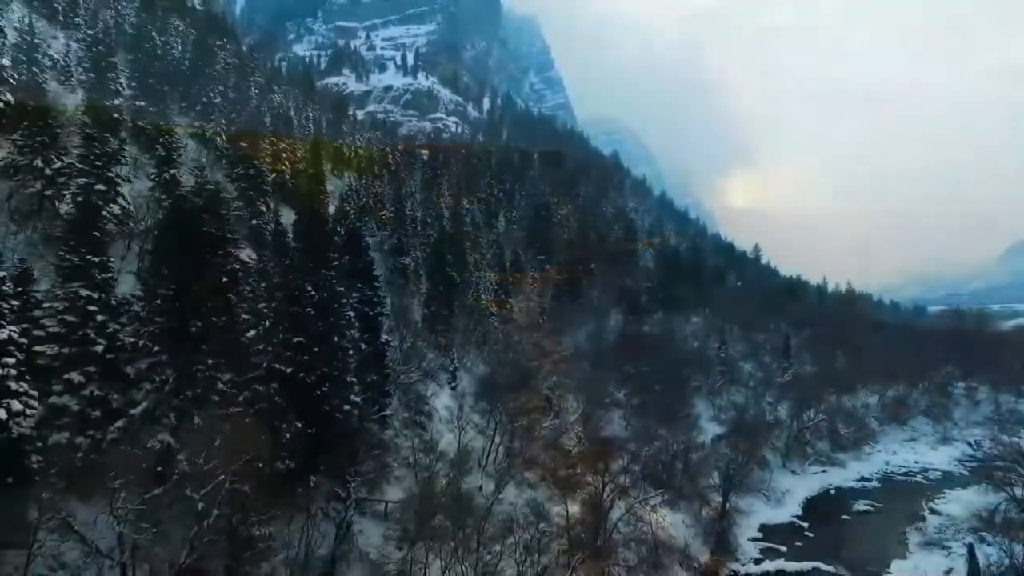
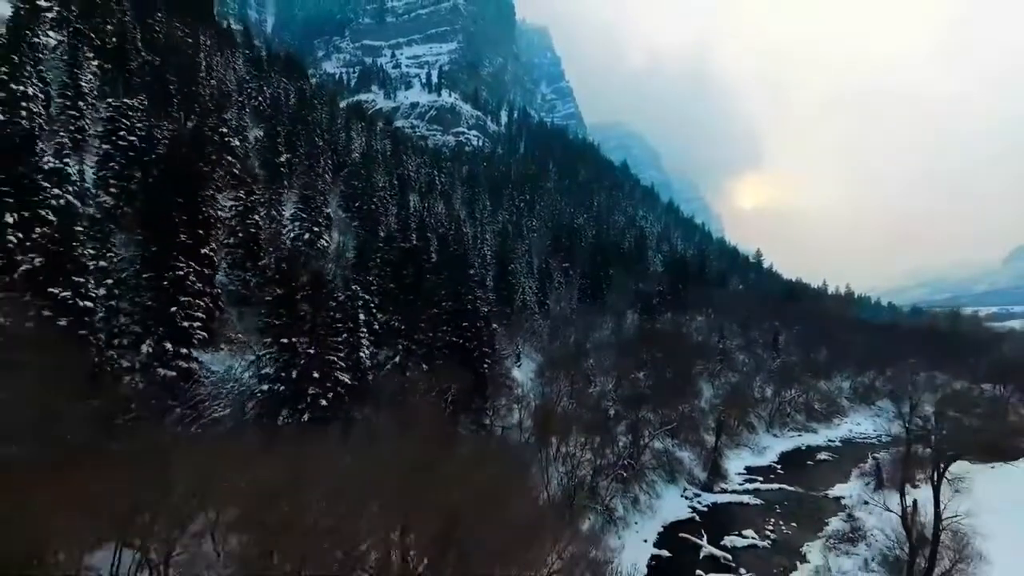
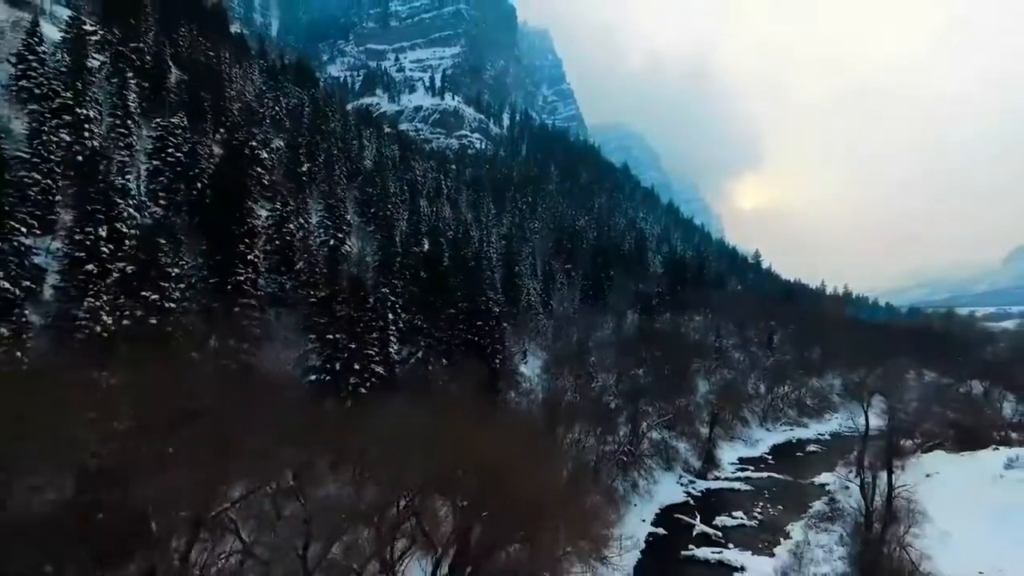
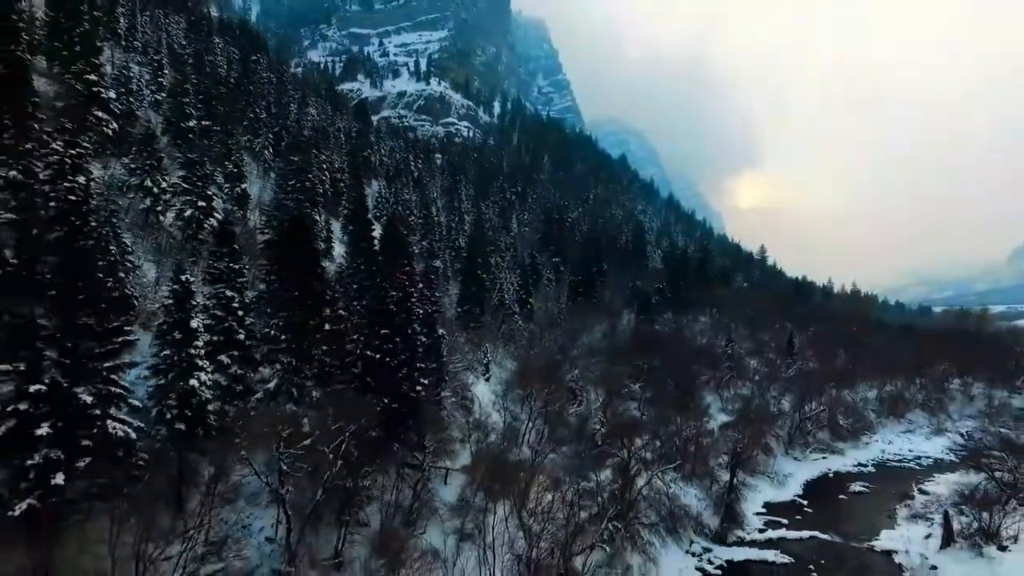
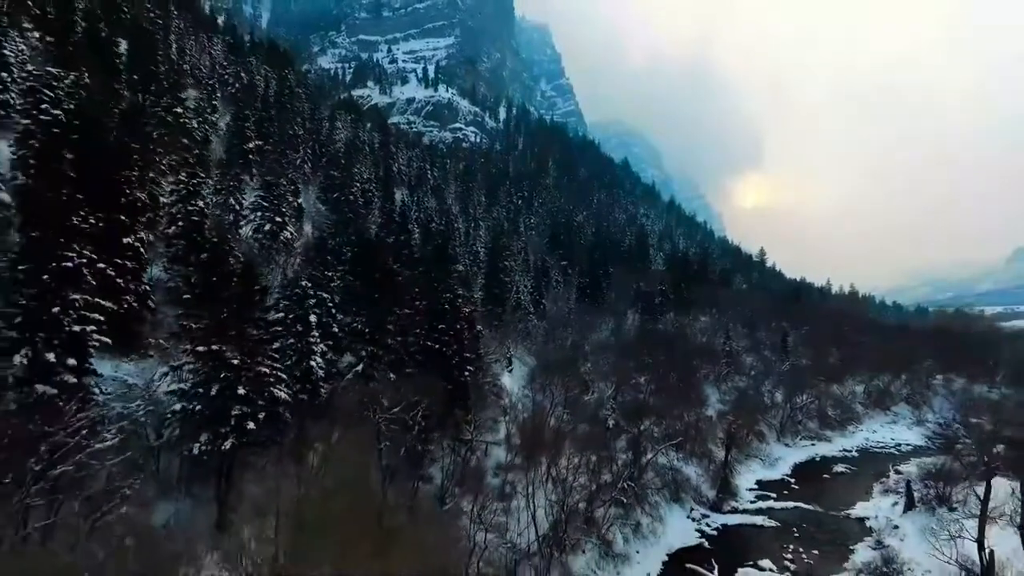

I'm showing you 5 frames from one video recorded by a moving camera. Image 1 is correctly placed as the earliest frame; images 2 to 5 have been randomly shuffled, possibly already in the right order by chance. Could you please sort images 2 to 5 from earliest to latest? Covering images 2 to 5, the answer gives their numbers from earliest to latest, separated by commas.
4, 5, 2, 3
